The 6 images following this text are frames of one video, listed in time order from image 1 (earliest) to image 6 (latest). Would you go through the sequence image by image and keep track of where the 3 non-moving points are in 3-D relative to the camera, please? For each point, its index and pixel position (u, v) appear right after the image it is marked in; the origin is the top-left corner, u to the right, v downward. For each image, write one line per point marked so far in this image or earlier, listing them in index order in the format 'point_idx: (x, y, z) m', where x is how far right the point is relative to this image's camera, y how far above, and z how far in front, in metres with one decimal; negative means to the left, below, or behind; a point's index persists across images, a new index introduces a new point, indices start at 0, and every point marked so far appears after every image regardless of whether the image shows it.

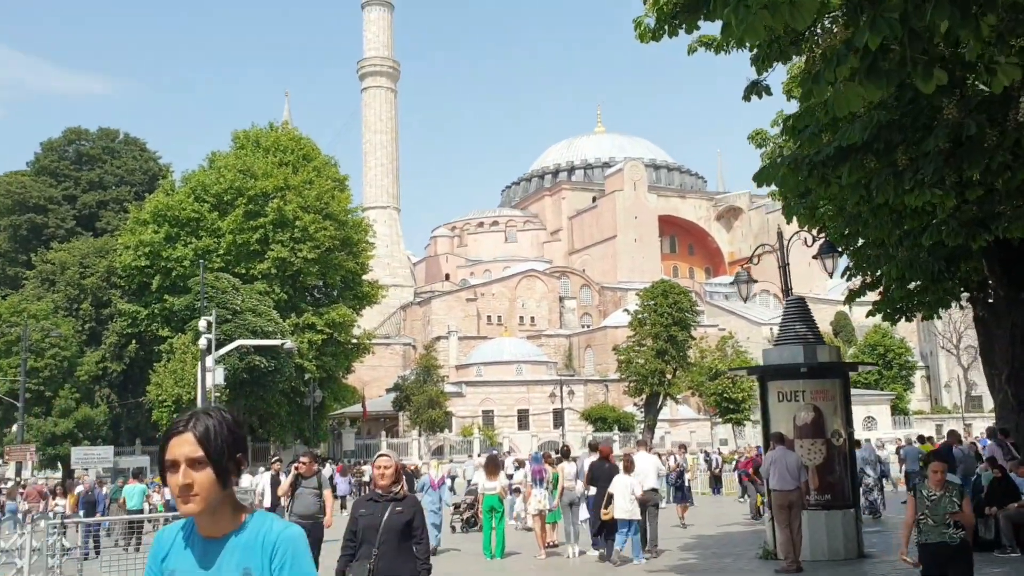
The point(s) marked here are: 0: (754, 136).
0: (+3.4, +2.1, +14.3) m
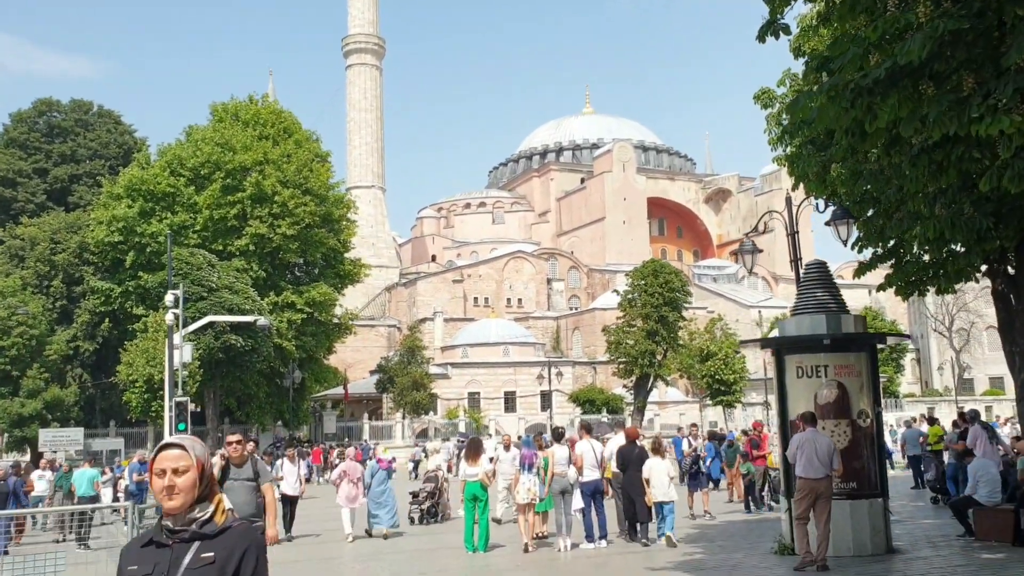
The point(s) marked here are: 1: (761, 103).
0: (+3.3, +2.5, +13.3) m
1: (+3.3, +2.5, +13.5) m
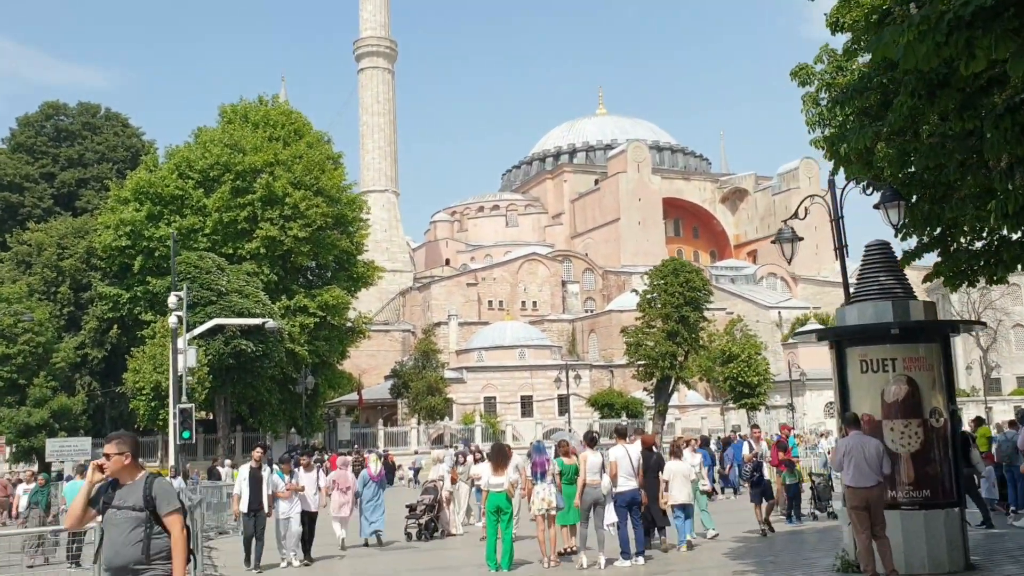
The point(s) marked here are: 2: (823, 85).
0: (+3.5, +2.6, +12.4) m
1: (+3.6, +2.6, +12.6) m
2: (+4.0, +2.6, +13.0) m
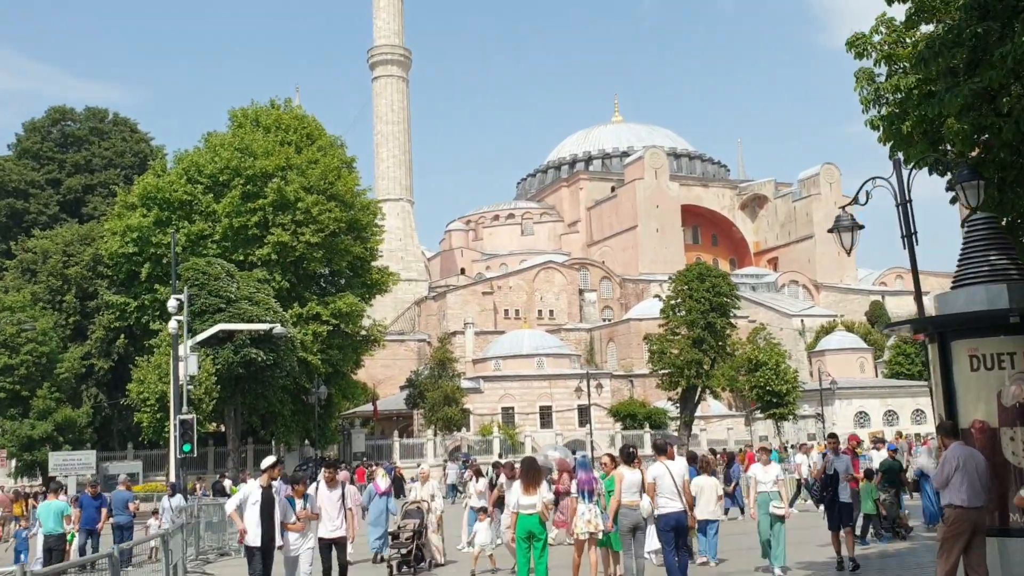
0: (+3.8, +2.7, +11.2) m
1: (+3.8, +2.6, +11.4) m
2: (+4.3, +2.7, +11.8) m
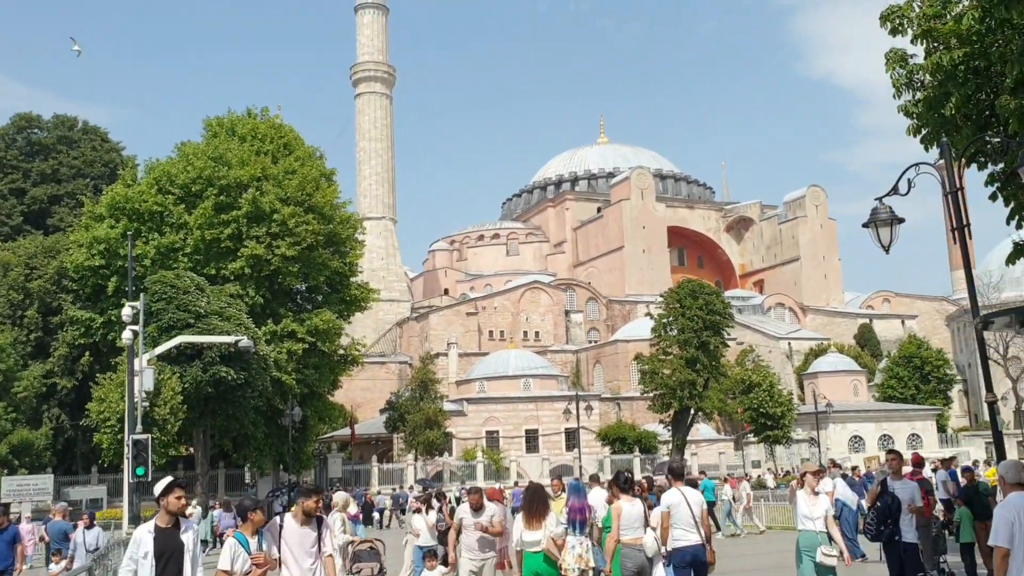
0: (+3.7, +2.7, +9.9) m
1: (+3.8, +2.6, +10.2) m
2: (+4.2, +2.6, +10.6) m
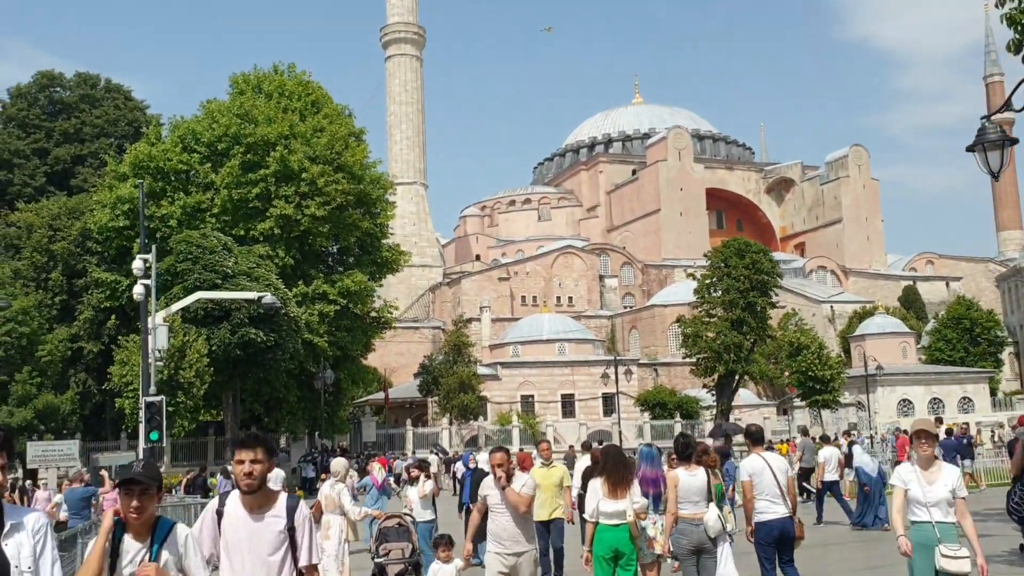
0: (+4.1, +3.2, +8.5) m
1: (+4.2, +3.2, +8.7) m
2: (+4.6, +3.2, +9.1) m
